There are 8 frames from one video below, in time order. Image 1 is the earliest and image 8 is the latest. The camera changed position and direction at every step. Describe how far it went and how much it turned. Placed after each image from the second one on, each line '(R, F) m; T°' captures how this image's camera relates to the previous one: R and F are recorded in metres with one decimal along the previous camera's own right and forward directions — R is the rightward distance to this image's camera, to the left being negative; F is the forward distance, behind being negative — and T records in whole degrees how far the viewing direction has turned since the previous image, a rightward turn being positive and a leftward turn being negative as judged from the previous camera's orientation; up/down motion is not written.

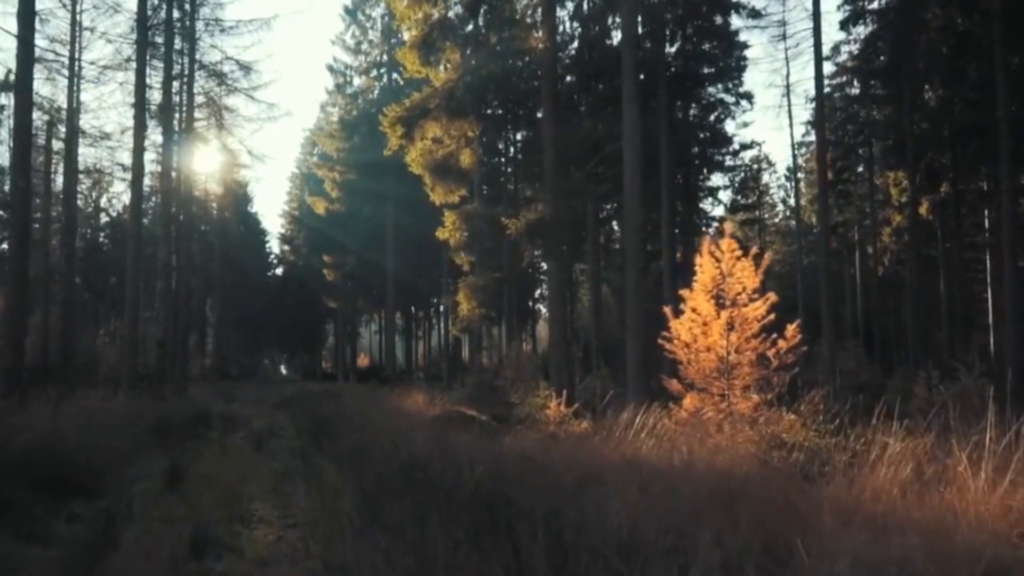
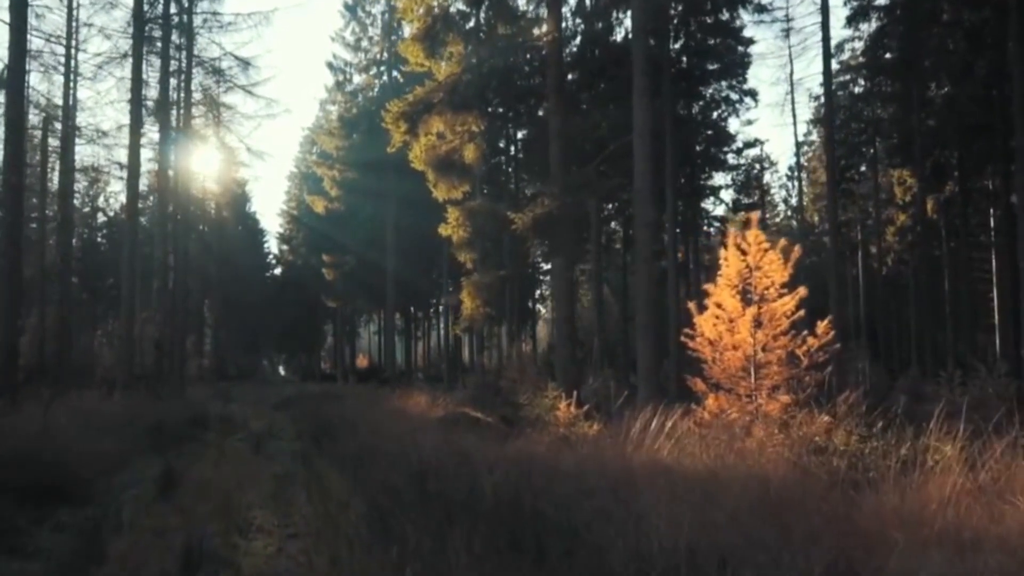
(-0.1, +0.5) m; 0°
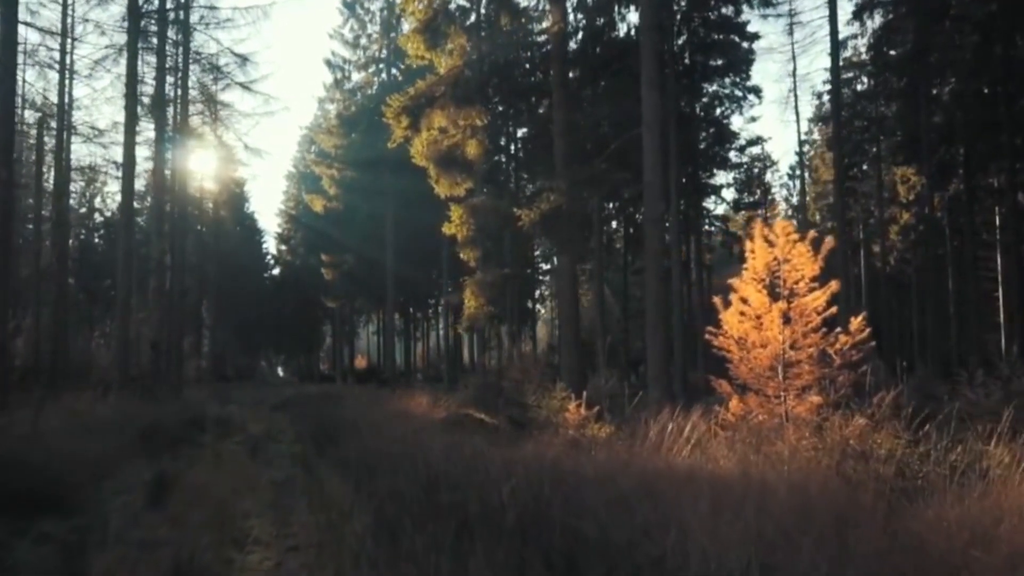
(-0.1, +0.5) m; 0°
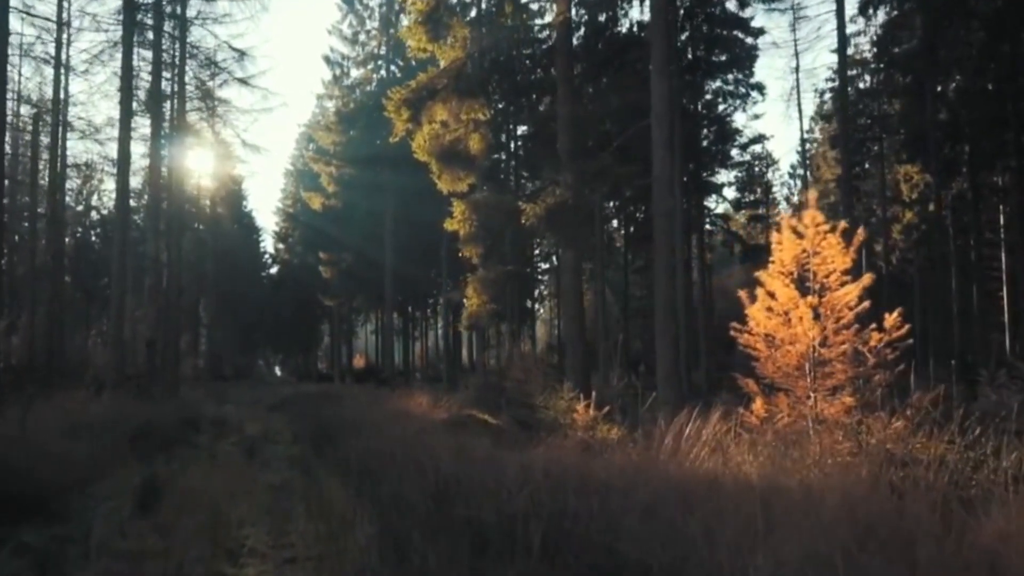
(-0.1, +0.5) m; 0°
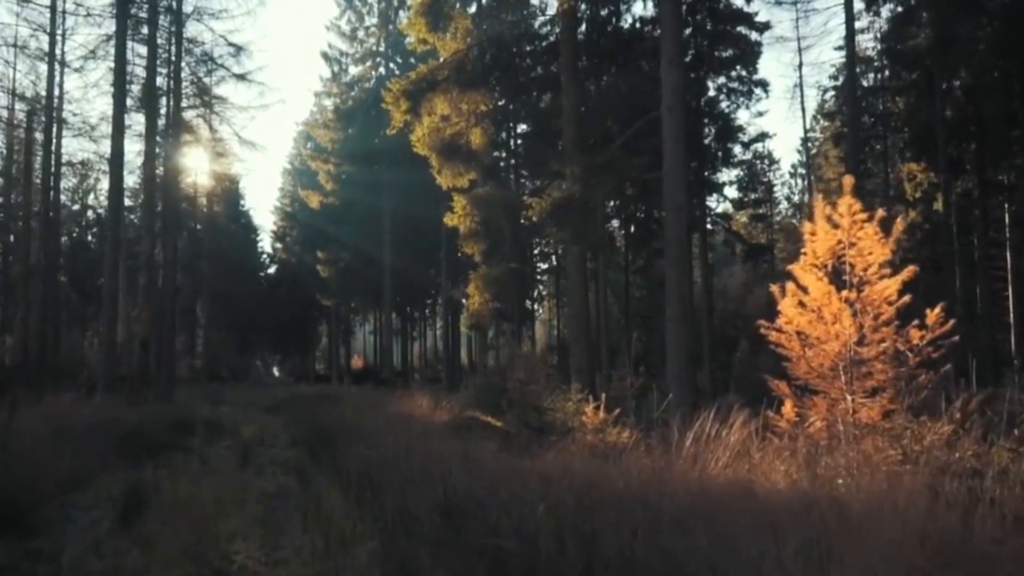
(-0.1, +0.5) m; 0°
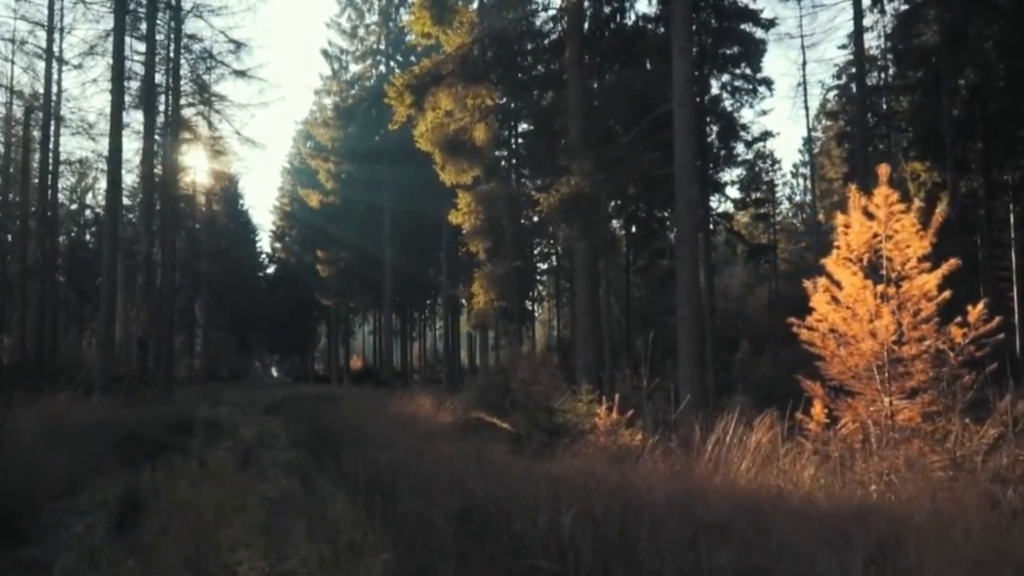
(-0.1, +0.4) m; 0°
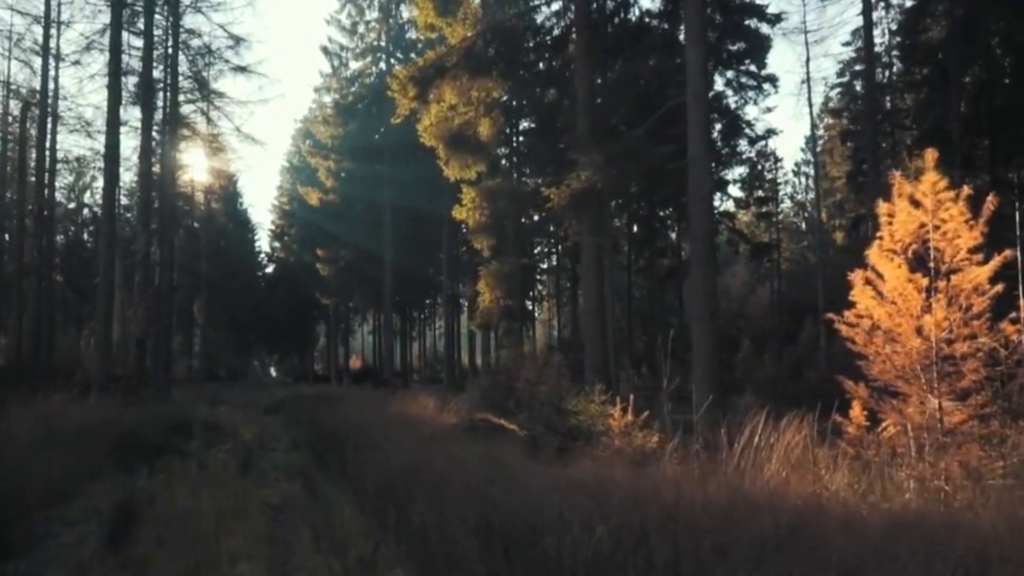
(-0.1, +0.4) m; 0°
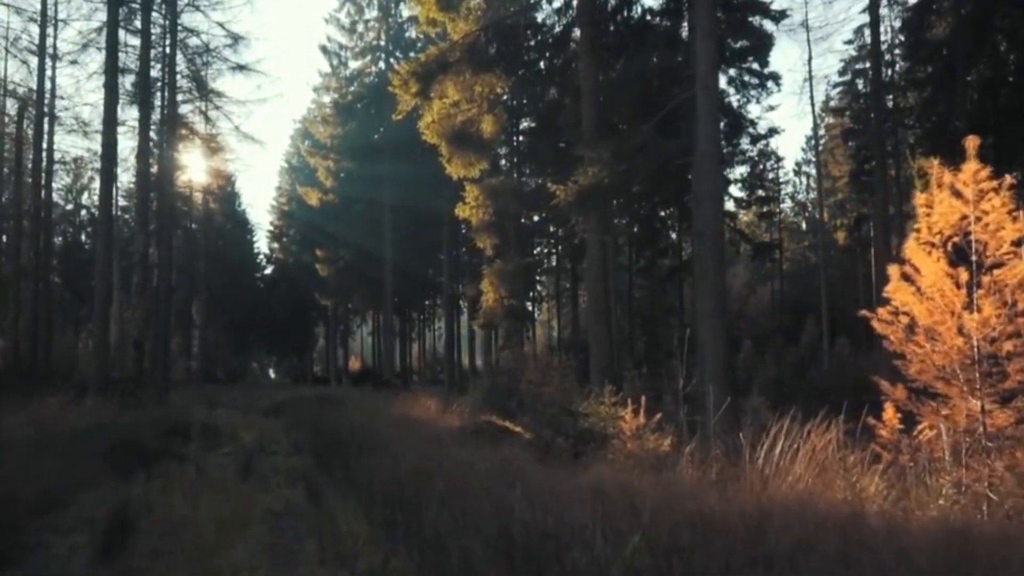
(-0.1, +0.3) m; 0°
